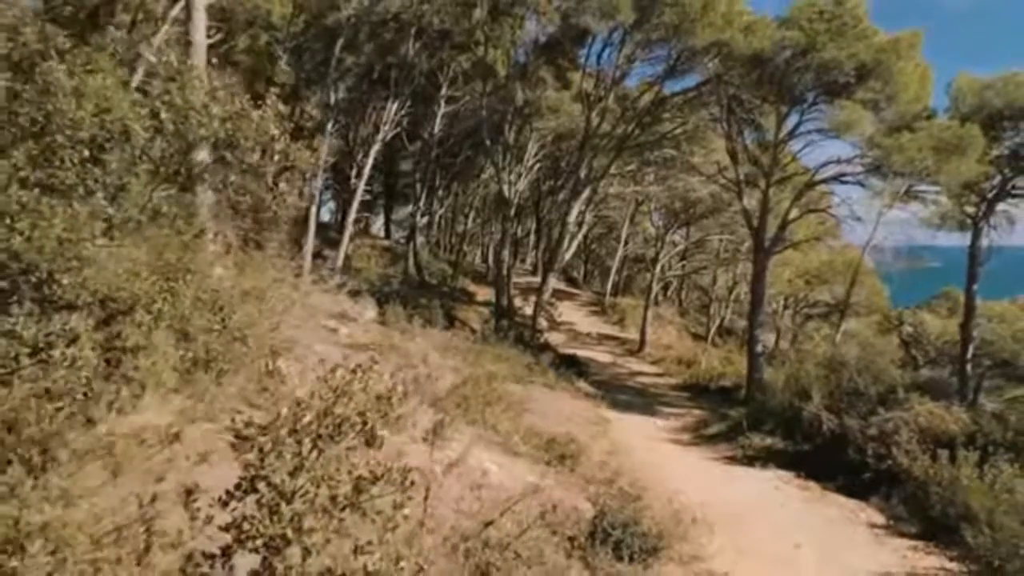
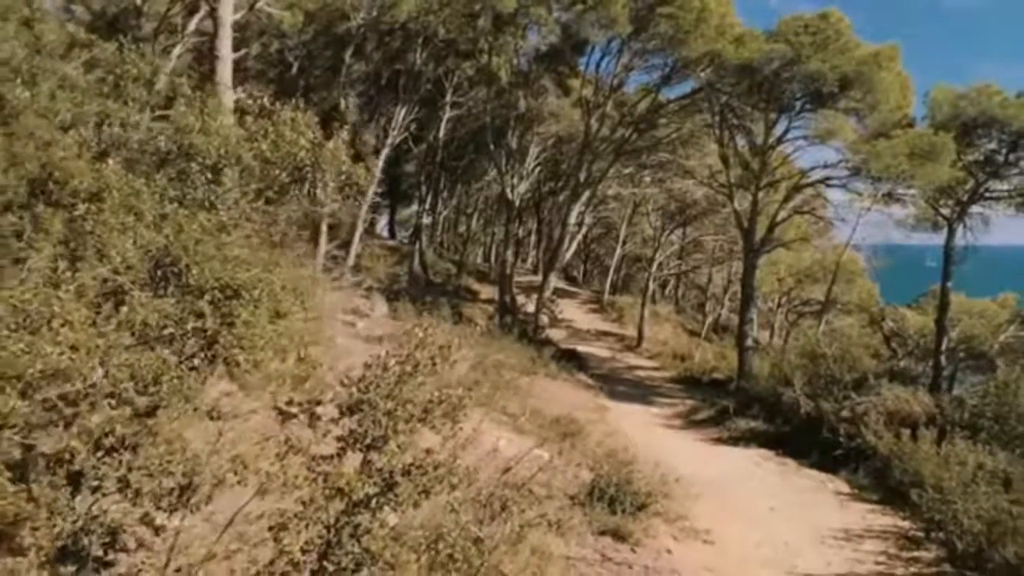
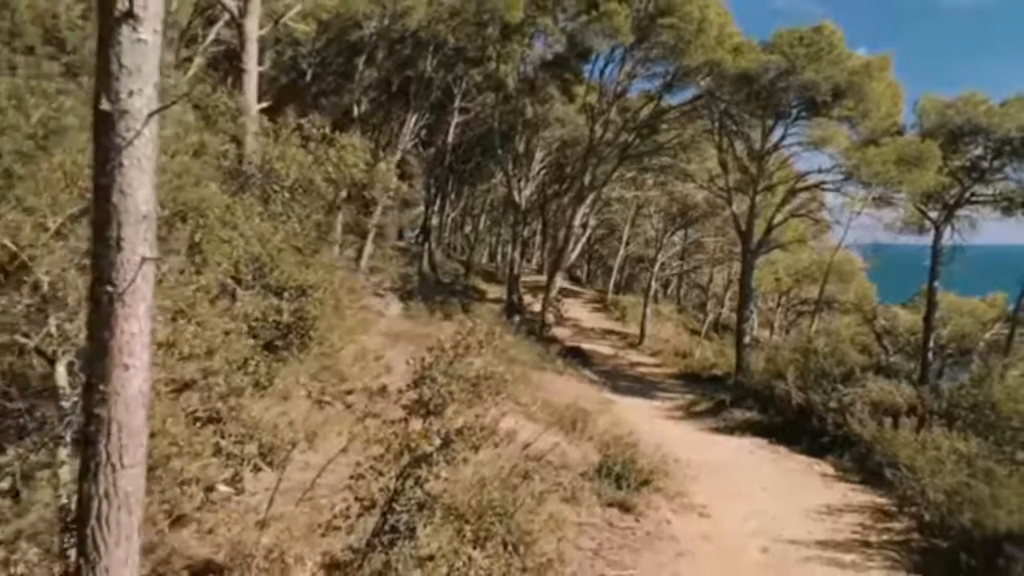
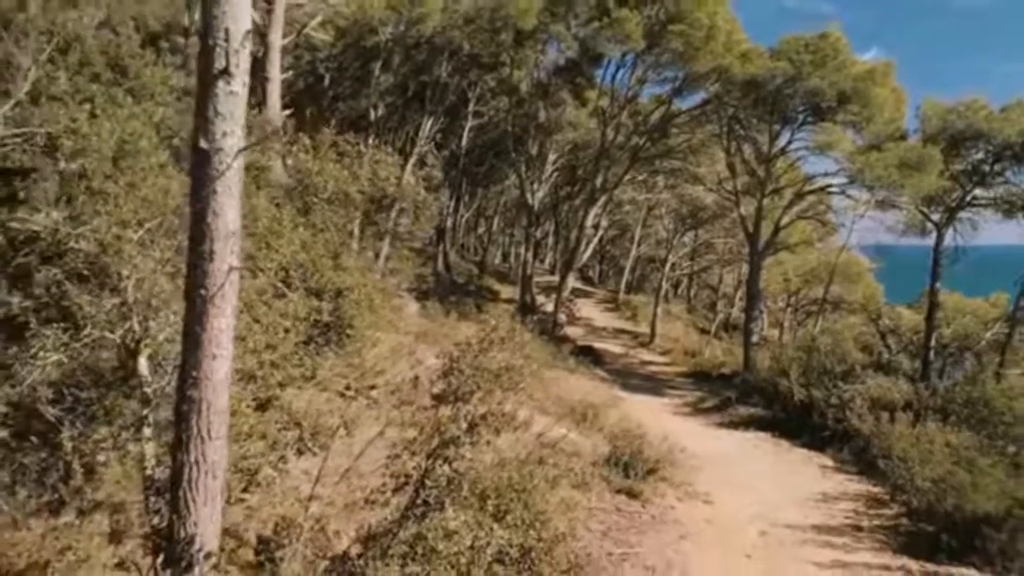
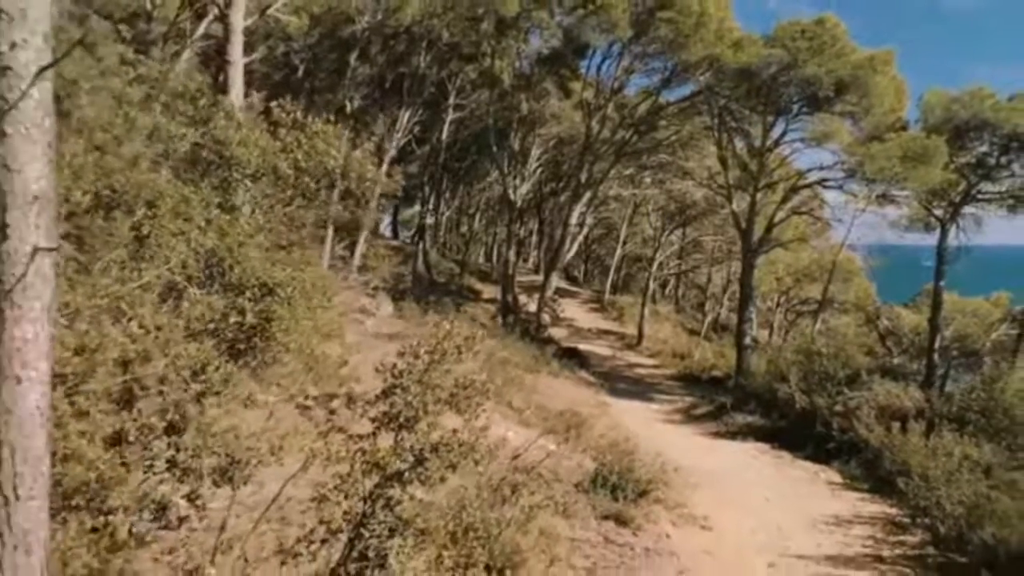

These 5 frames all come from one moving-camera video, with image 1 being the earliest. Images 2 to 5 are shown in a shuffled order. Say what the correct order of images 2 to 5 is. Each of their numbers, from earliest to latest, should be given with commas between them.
2, 5, 3, 4
